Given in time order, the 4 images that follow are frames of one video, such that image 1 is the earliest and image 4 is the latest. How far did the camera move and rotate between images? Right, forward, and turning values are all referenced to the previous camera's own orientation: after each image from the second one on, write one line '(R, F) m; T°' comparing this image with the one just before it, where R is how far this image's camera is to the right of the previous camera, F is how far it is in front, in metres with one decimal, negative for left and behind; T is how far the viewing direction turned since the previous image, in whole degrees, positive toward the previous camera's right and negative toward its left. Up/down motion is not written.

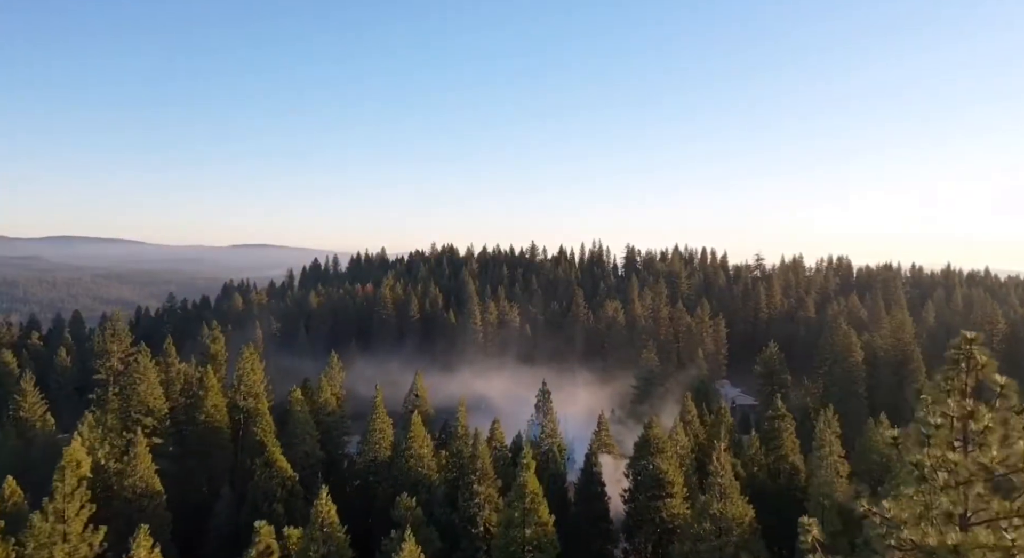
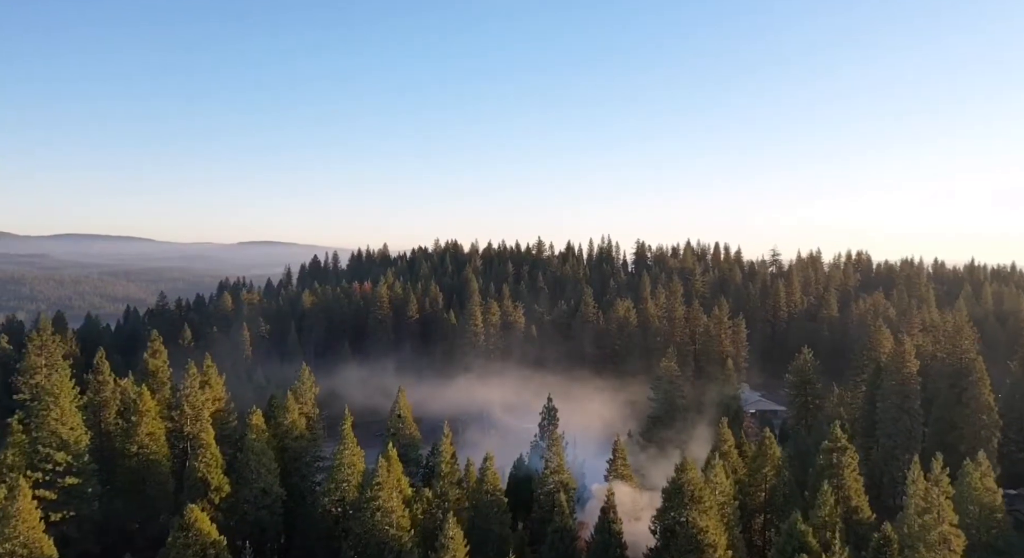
(+0.5, +8.3) m; -1°
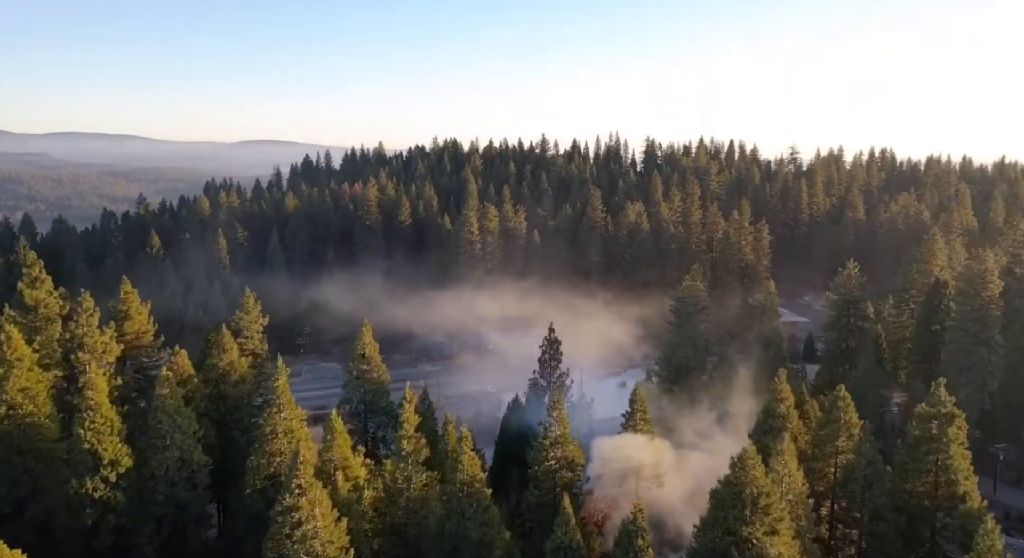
(+0.6, +10.3) m; 0°
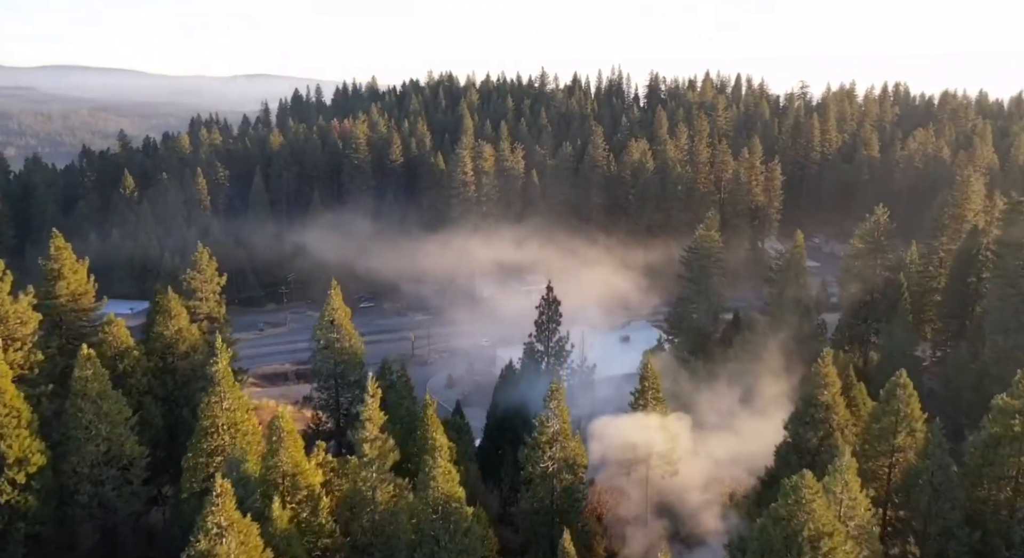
(+0.3, +5.4) m; 0°
